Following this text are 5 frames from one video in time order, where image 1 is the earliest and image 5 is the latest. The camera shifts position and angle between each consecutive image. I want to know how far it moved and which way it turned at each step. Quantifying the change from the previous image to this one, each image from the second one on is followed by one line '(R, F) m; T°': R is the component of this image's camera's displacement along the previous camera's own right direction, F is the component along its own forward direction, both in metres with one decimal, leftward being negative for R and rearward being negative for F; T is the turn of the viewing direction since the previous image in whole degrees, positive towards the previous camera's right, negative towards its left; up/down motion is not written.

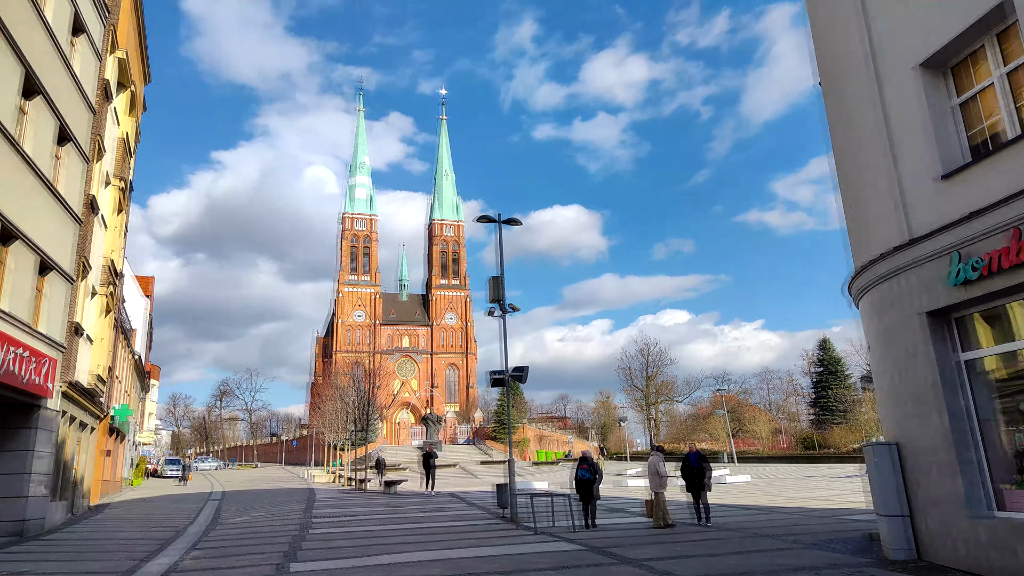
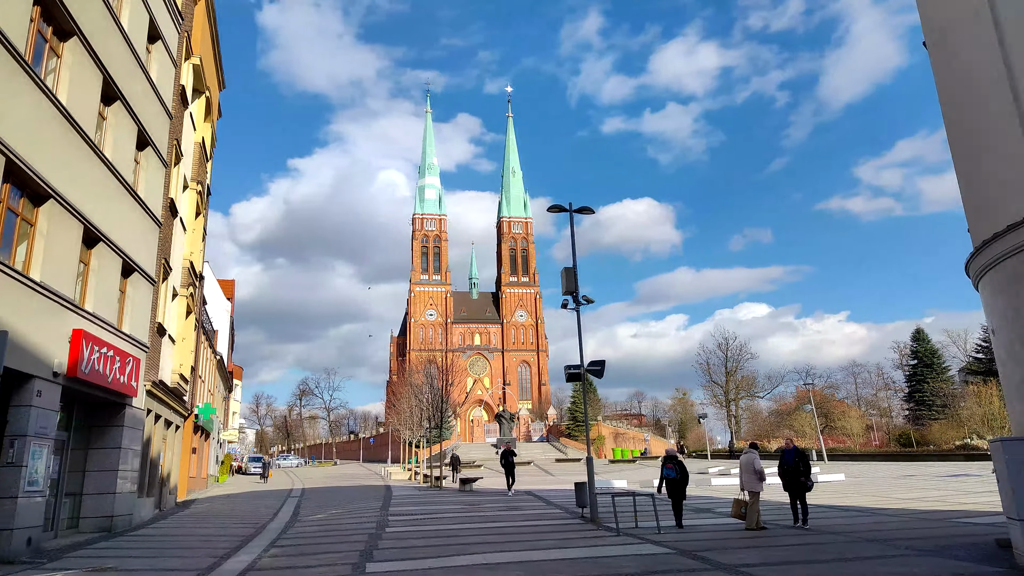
(-0.1, +0.6) m; -6°
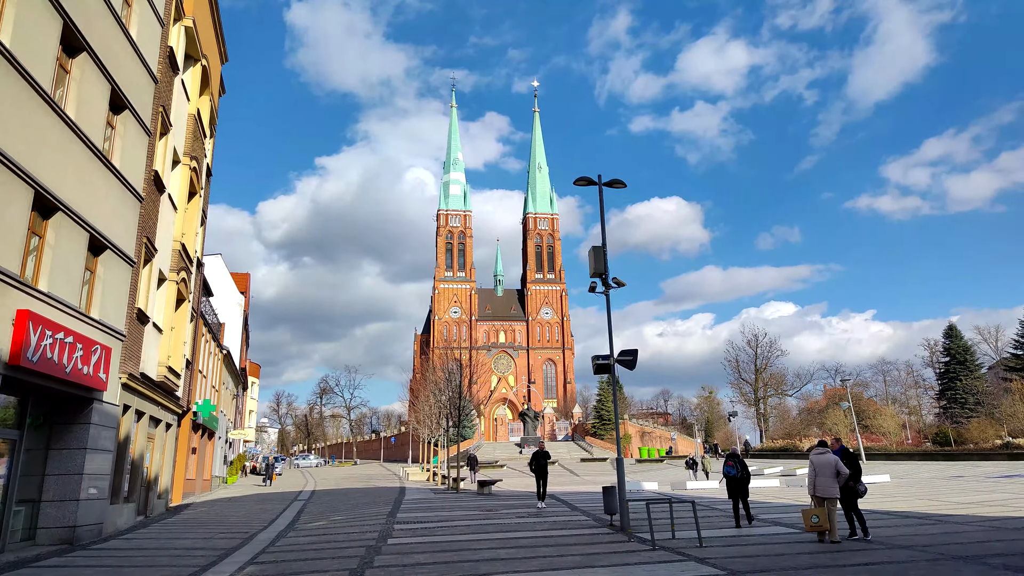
(+0.1, +2.0) m; -2°
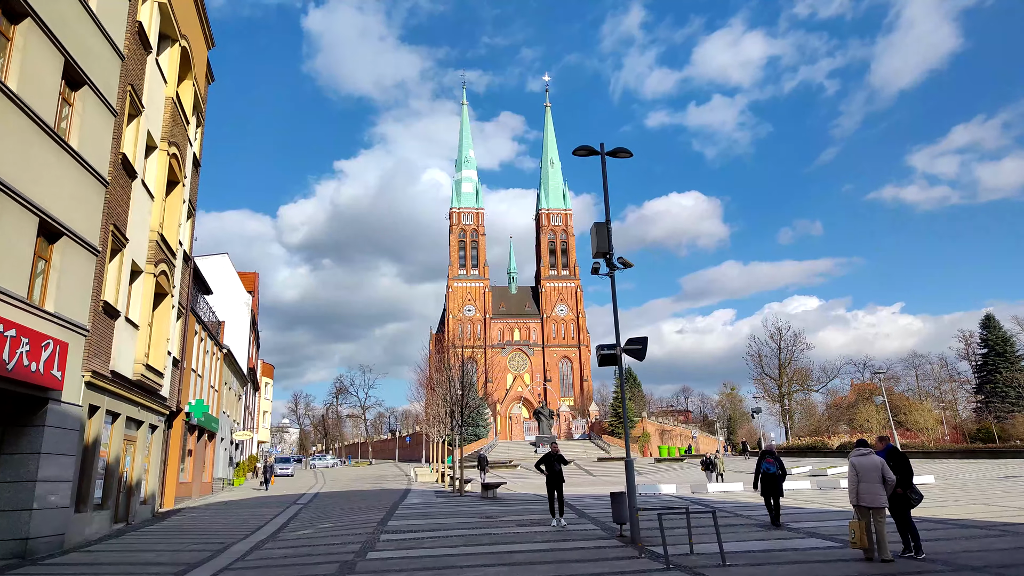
(+0.5, +1.3) m; -2°
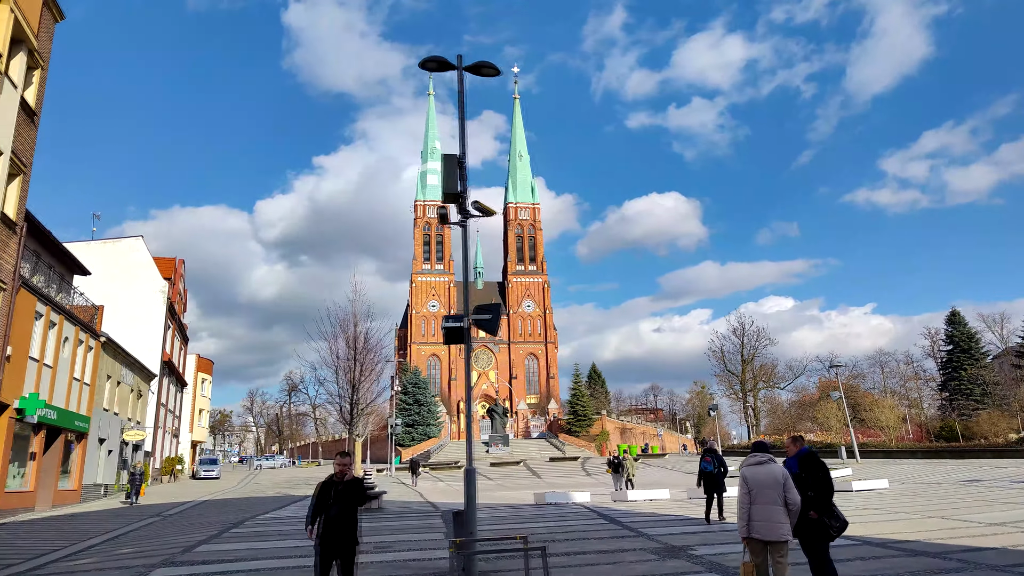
(+2.4, +3.2) m; +2°
